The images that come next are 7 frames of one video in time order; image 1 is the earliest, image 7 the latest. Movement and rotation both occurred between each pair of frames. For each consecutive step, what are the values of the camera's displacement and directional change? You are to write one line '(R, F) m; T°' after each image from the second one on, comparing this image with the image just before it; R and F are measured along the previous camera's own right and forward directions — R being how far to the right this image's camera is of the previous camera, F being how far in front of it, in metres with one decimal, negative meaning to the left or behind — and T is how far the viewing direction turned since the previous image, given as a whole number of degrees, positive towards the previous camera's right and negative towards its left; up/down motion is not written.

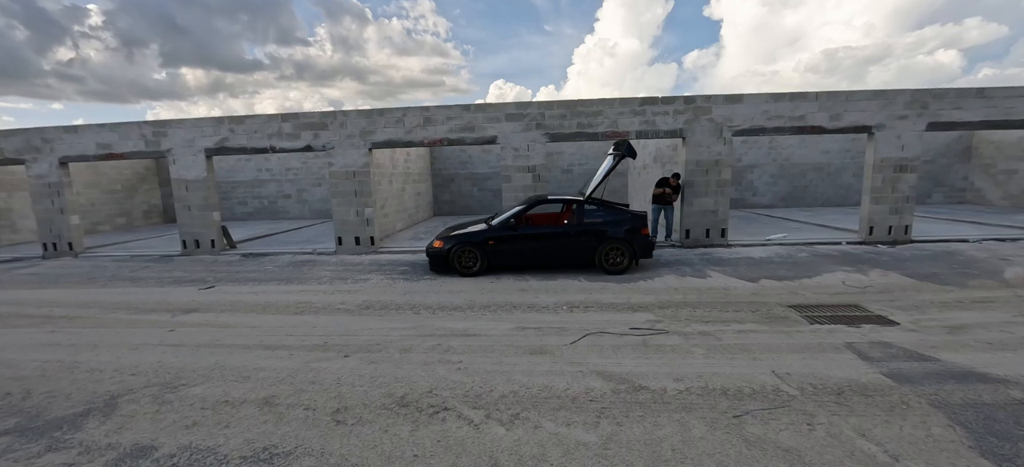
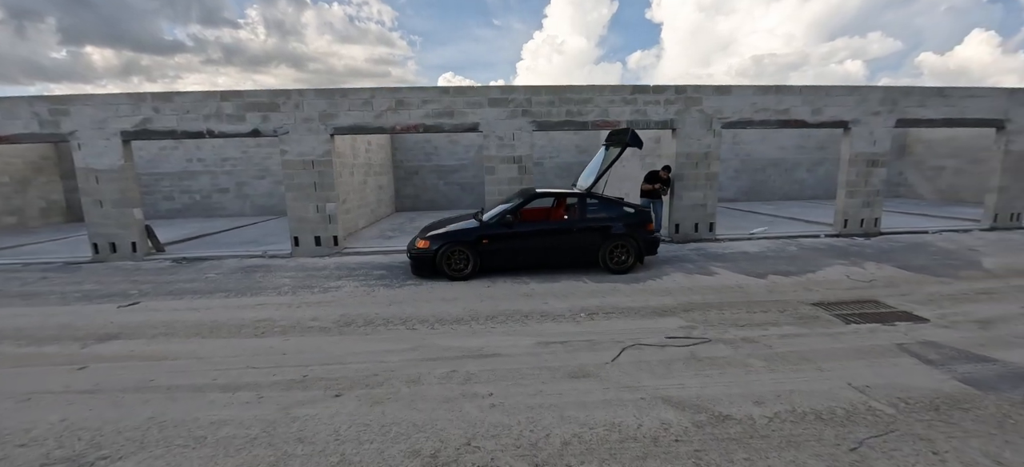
(-0.7, +0.7) m; +7°
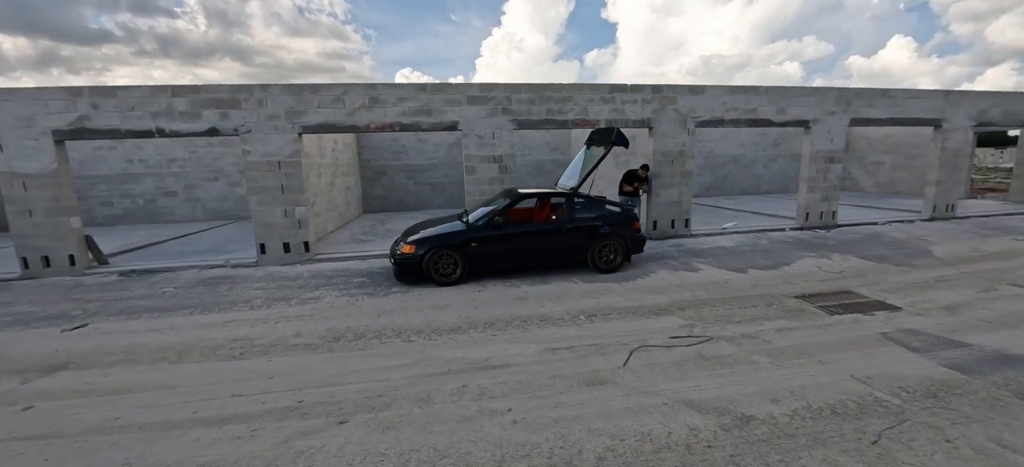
(-0.4, +0.2) m; +5°
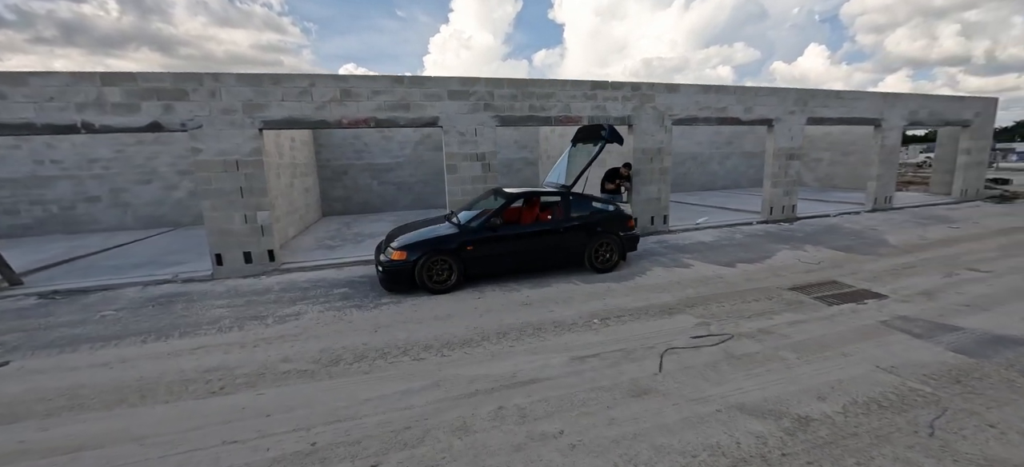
(-0.6, +0.3) m; +7°
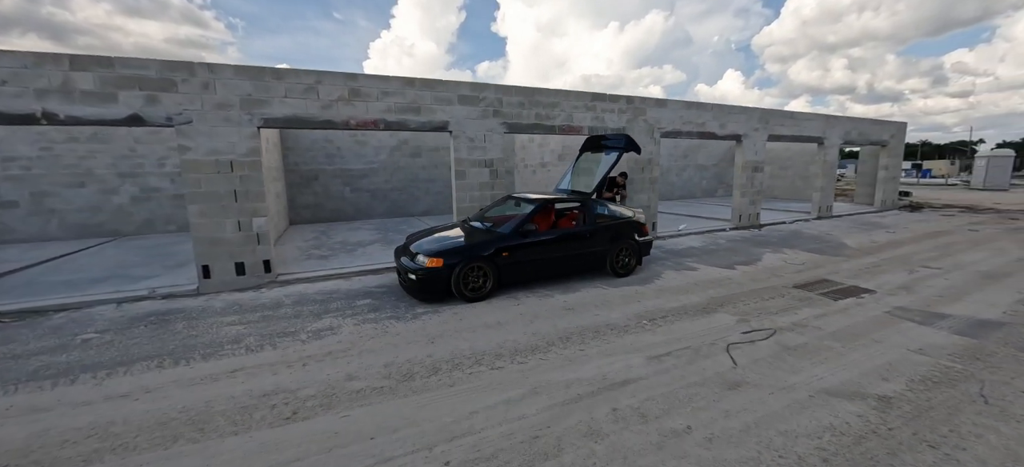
(-1.2, +0.1) m; +8°
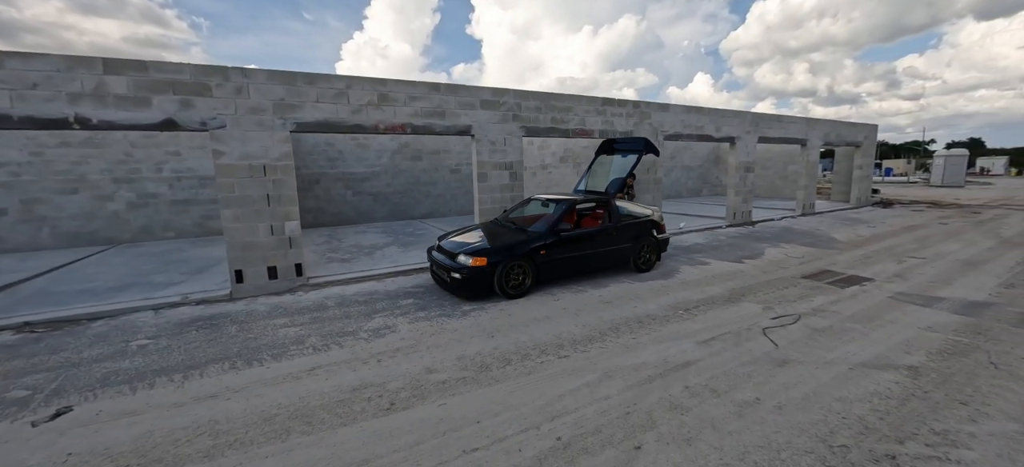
(-0.8, -0.2) m; +3°
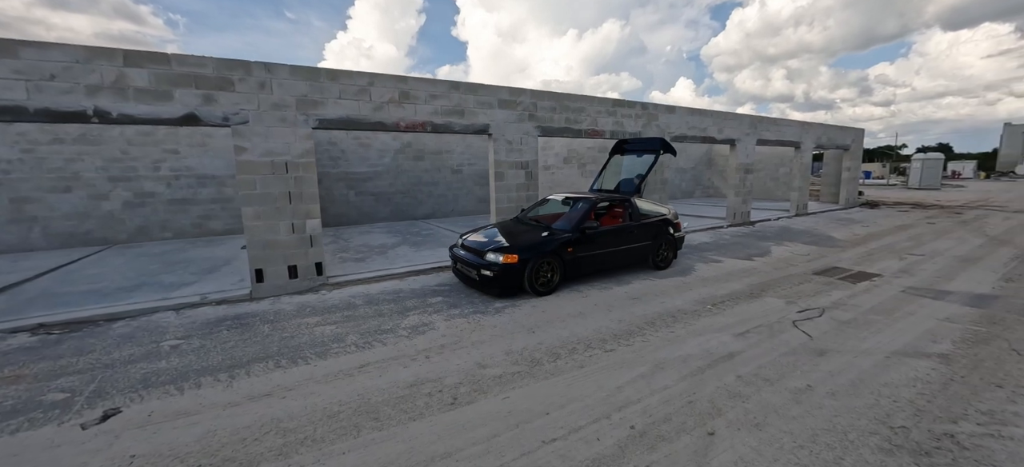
(-0.6, 0.0) m; +2°
